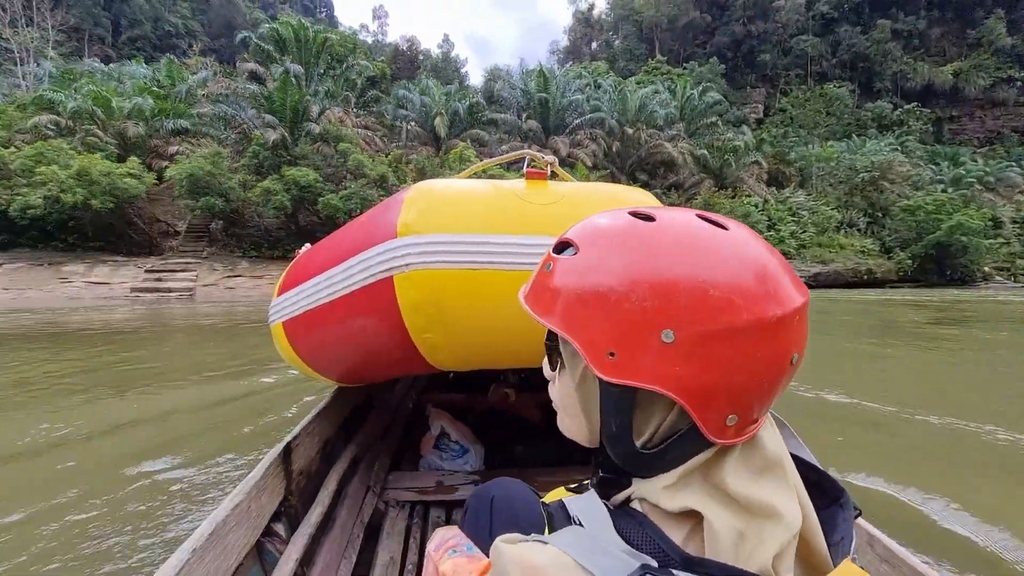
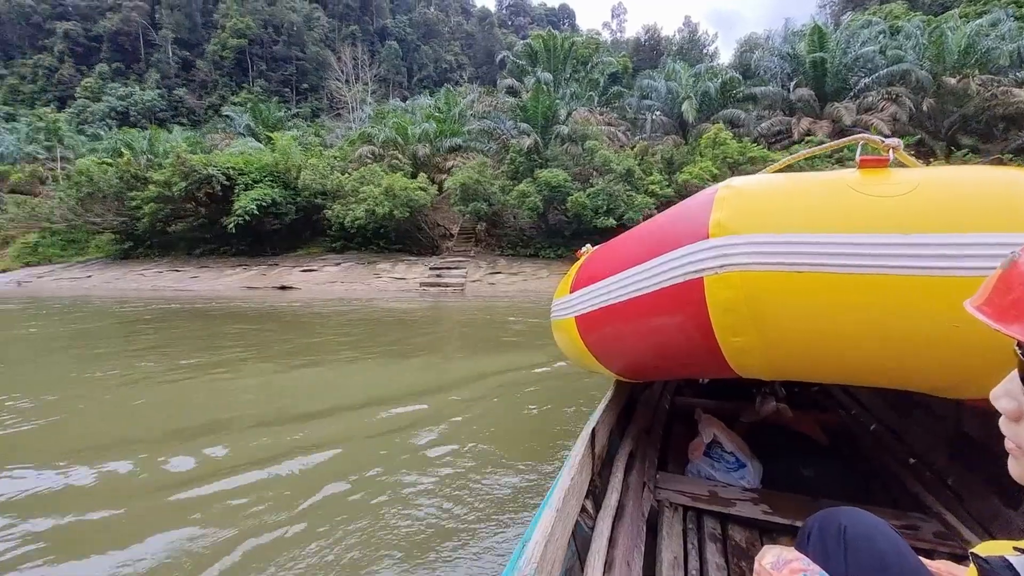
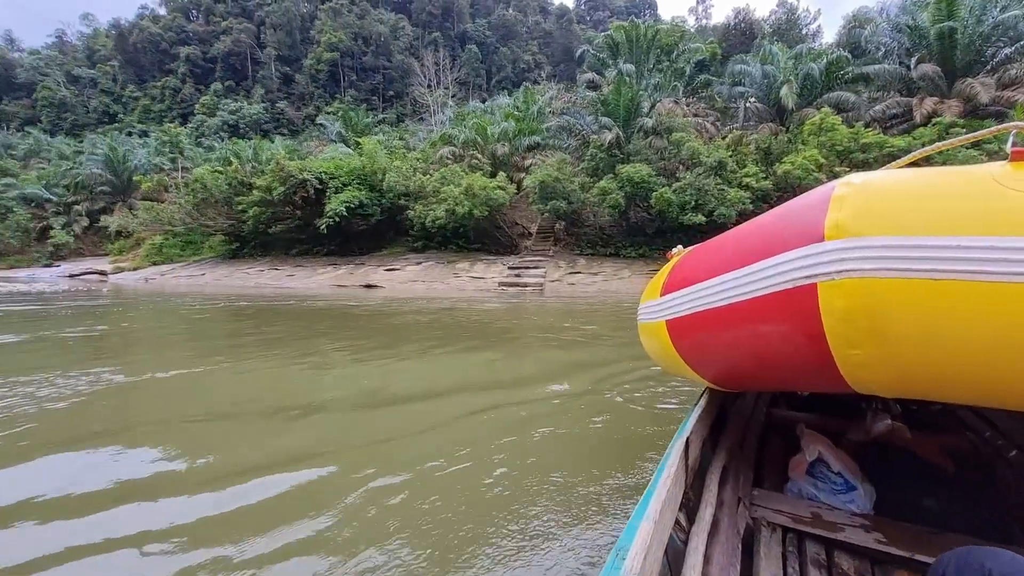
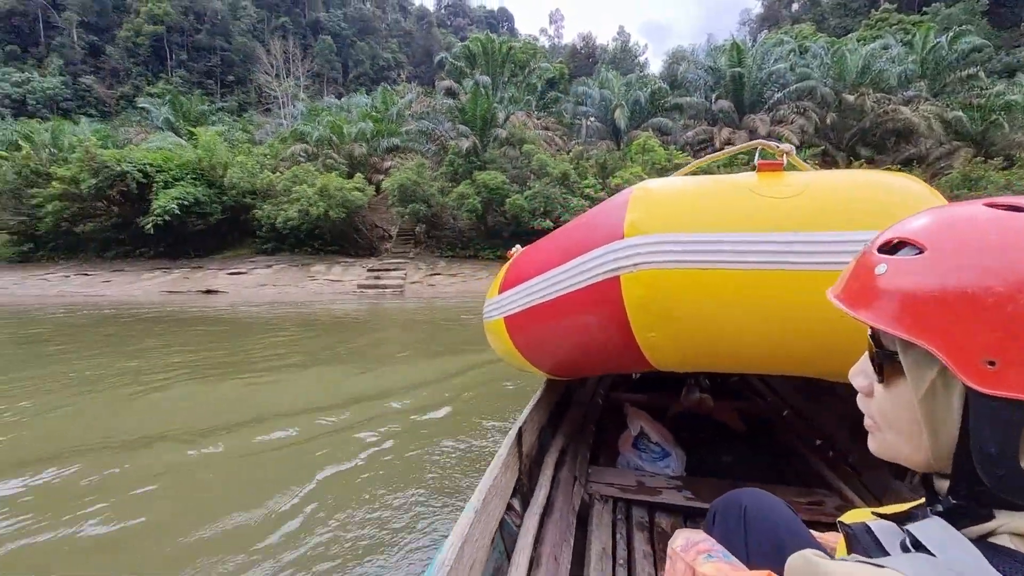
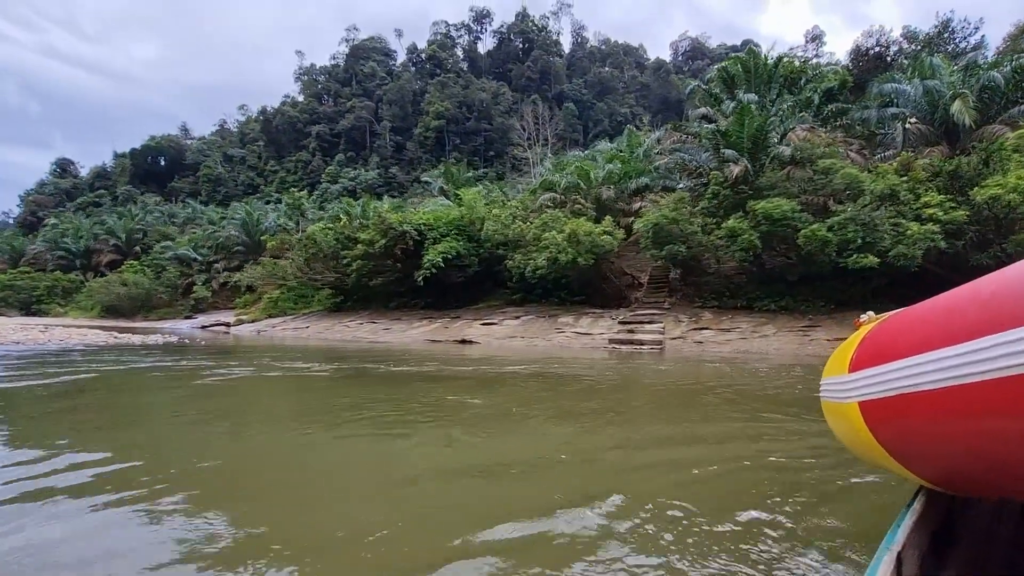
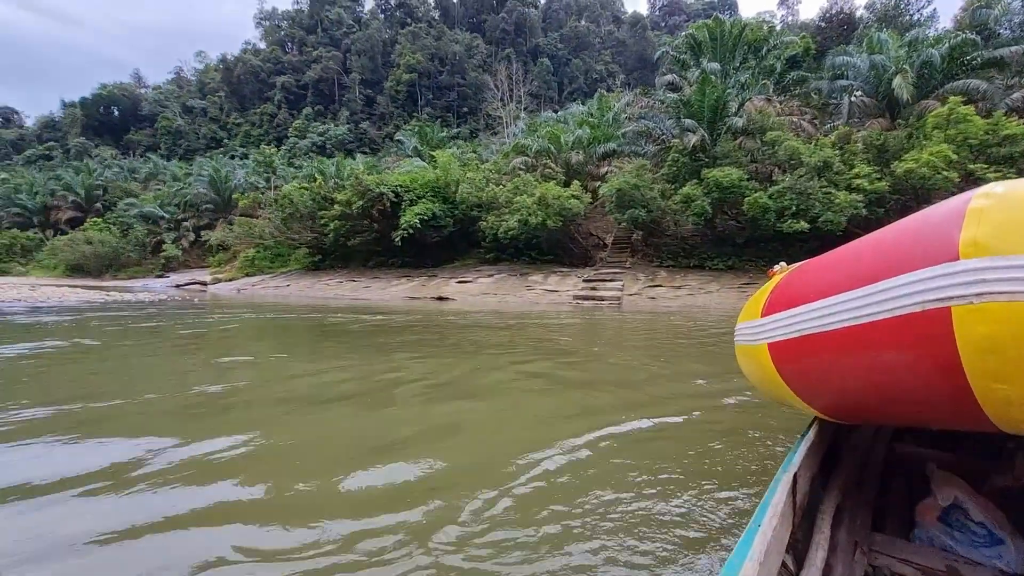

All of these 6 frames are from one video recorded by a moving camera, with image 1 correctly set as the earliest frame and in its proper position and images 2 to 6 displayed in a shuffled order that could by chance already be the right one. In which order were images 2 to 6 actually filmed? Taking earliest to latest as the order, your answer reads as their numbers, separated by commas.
4, 2, 3, 6, 5
